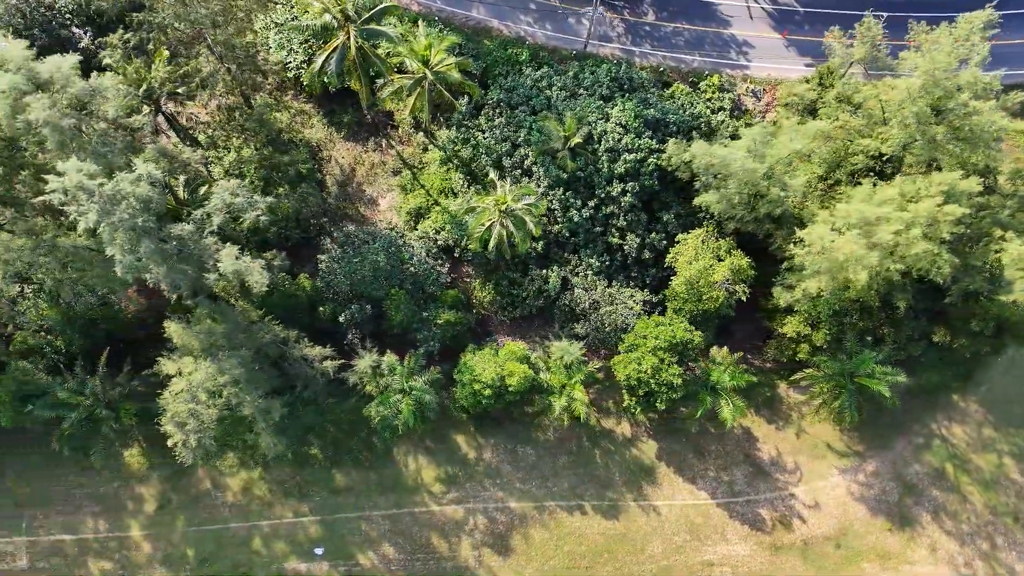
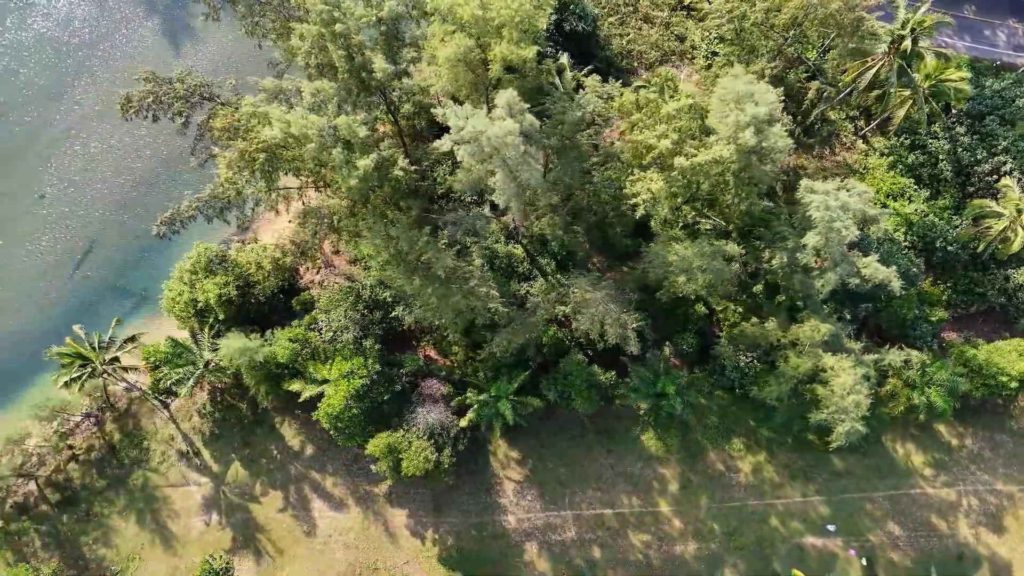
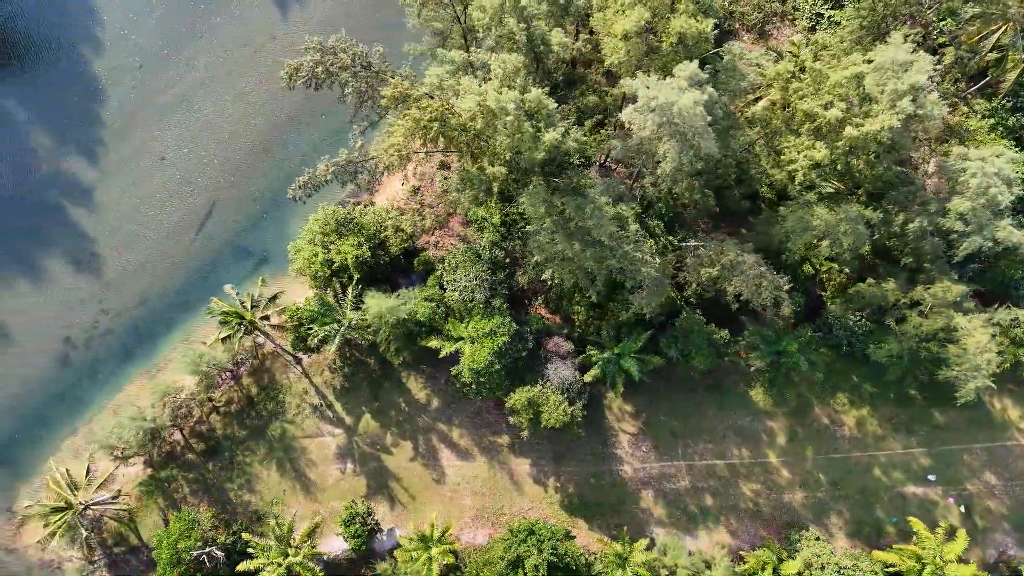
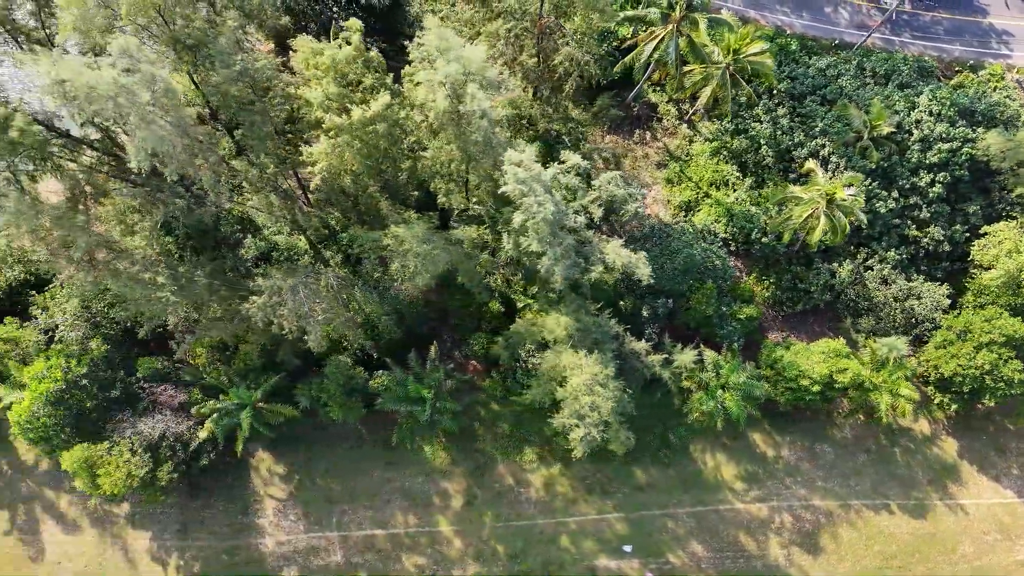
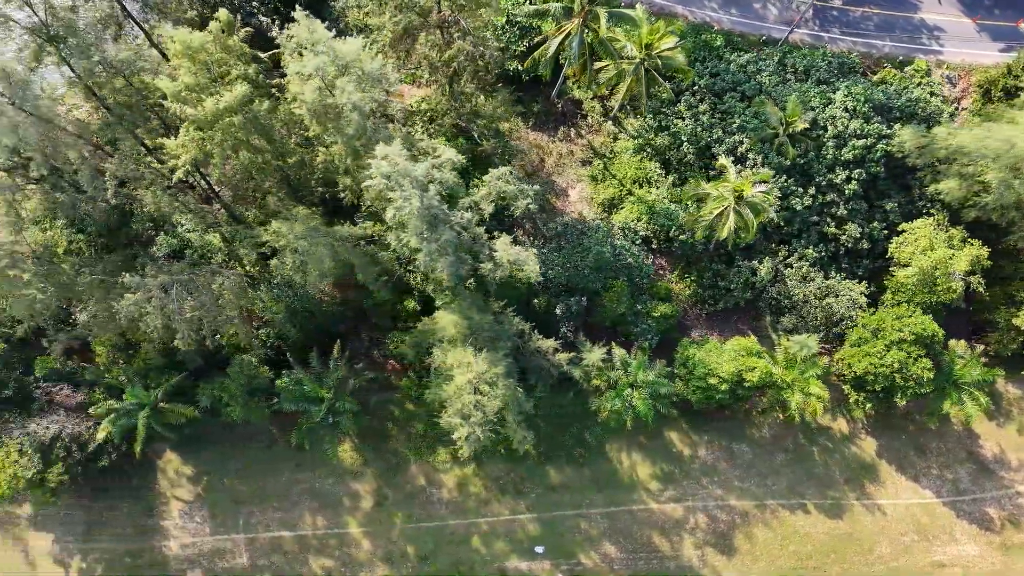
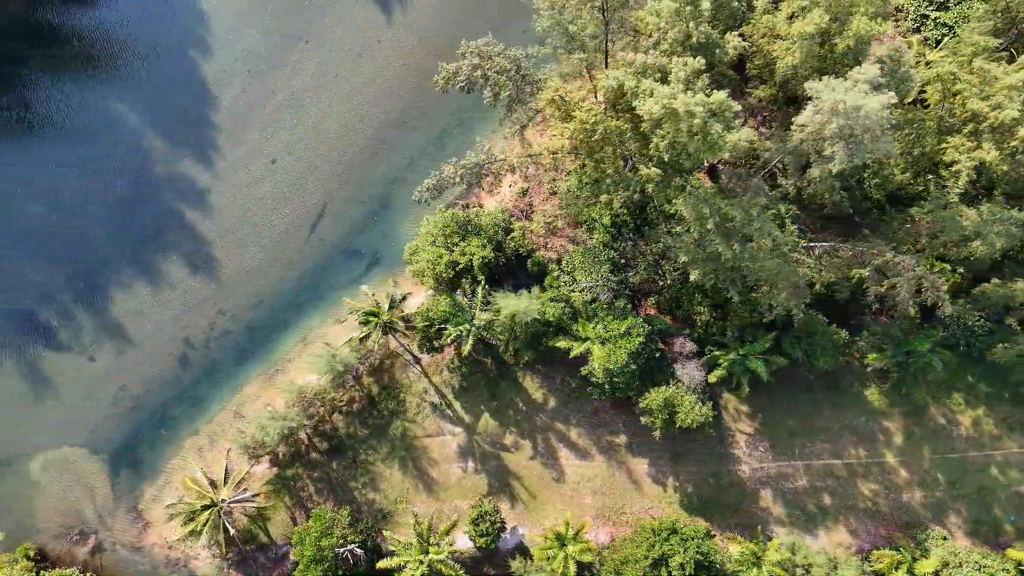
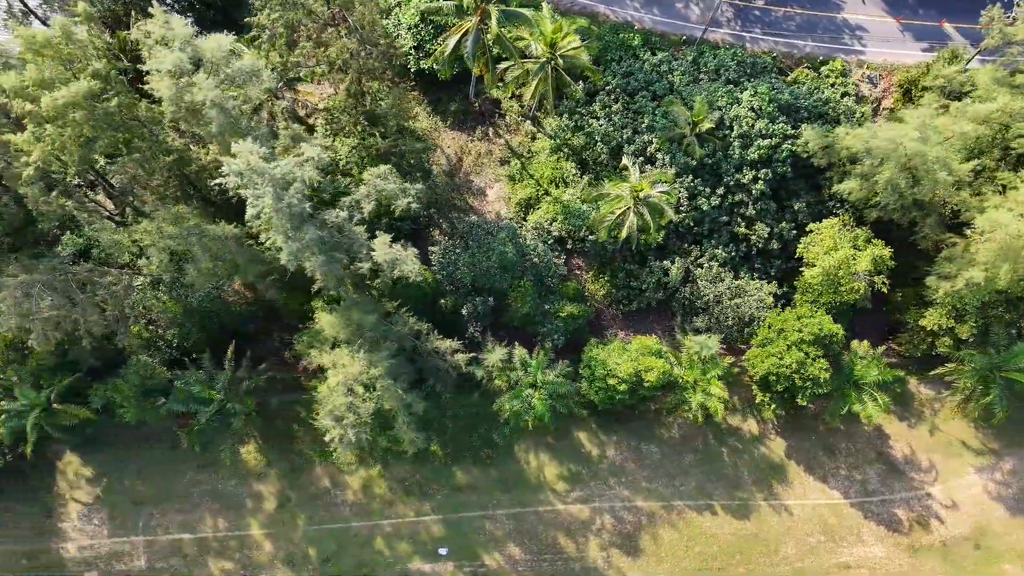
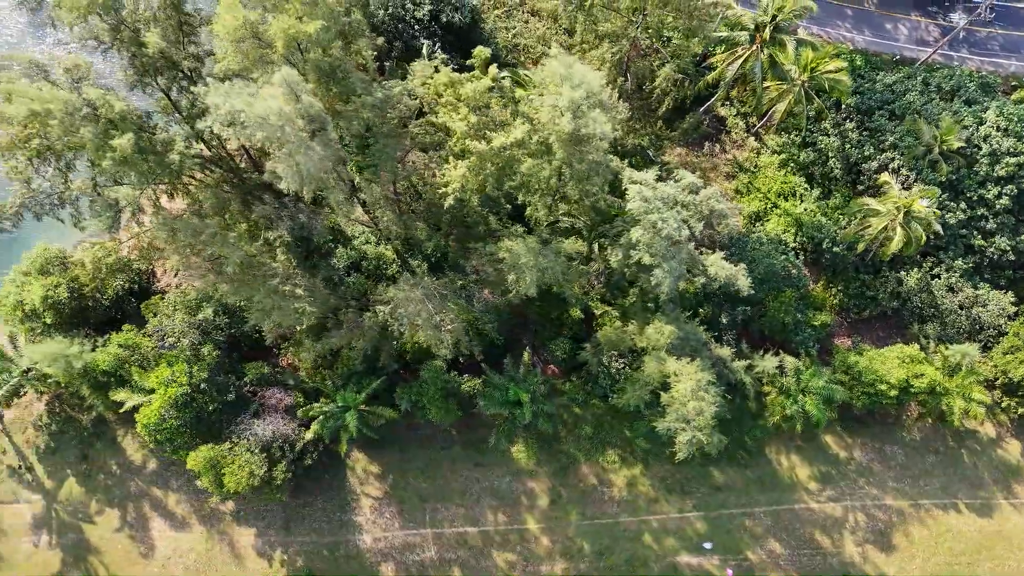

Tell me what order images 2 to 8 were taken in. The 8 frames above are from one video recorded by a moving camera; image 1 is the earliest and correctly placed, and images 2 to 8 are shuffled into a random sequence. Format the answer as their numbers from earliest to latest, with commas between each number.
7, 5, 4, 8, 2, 3, 6
